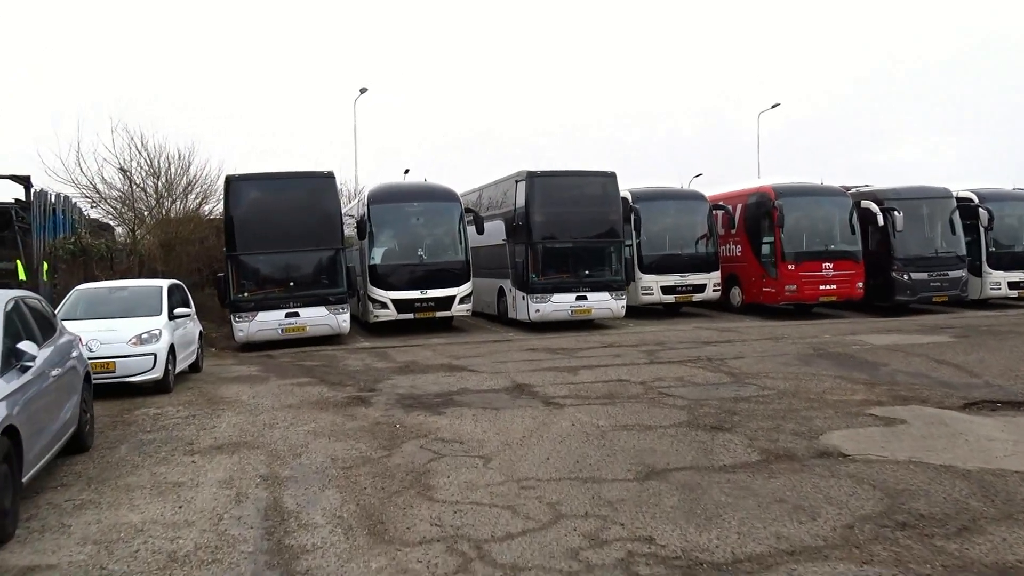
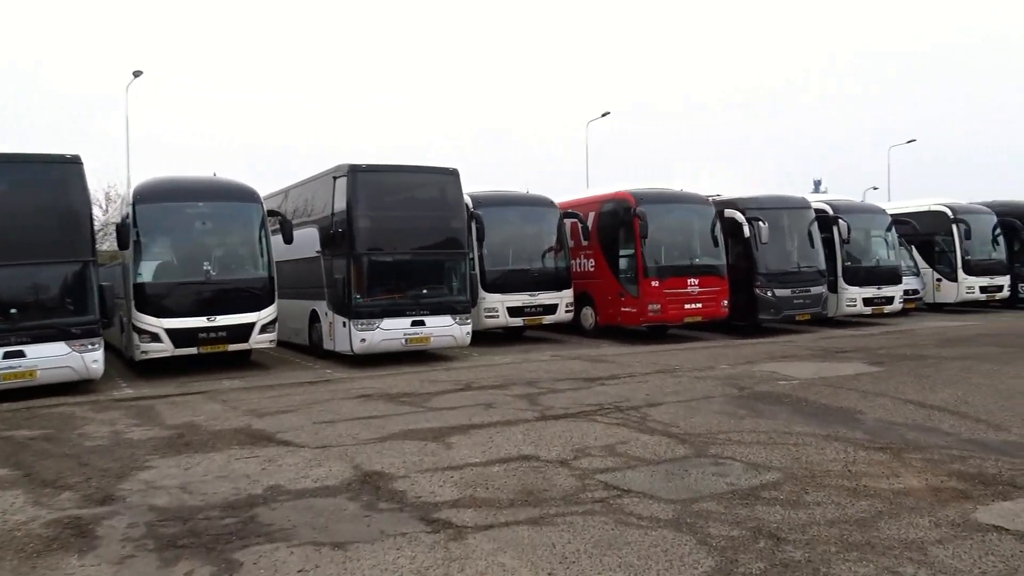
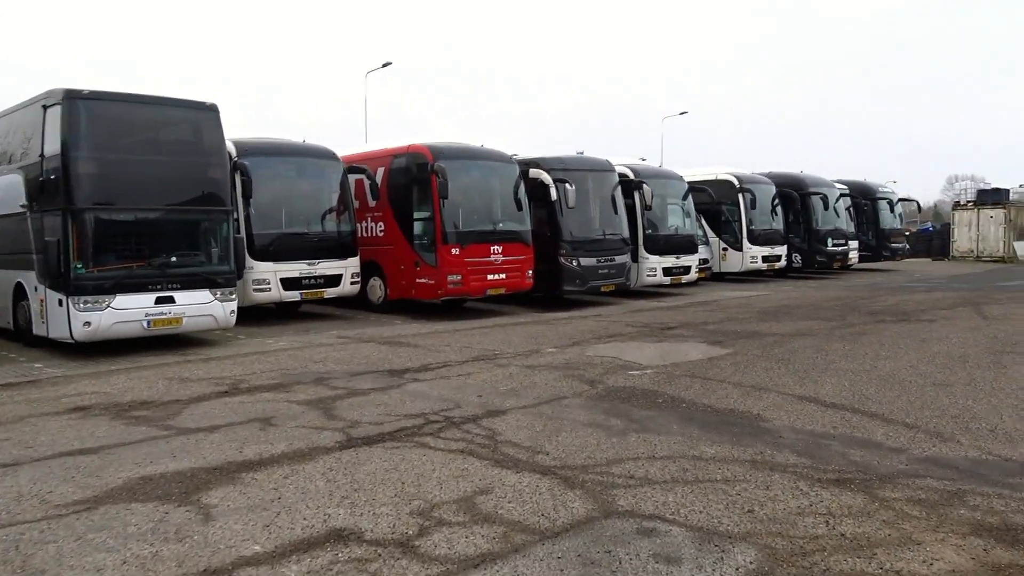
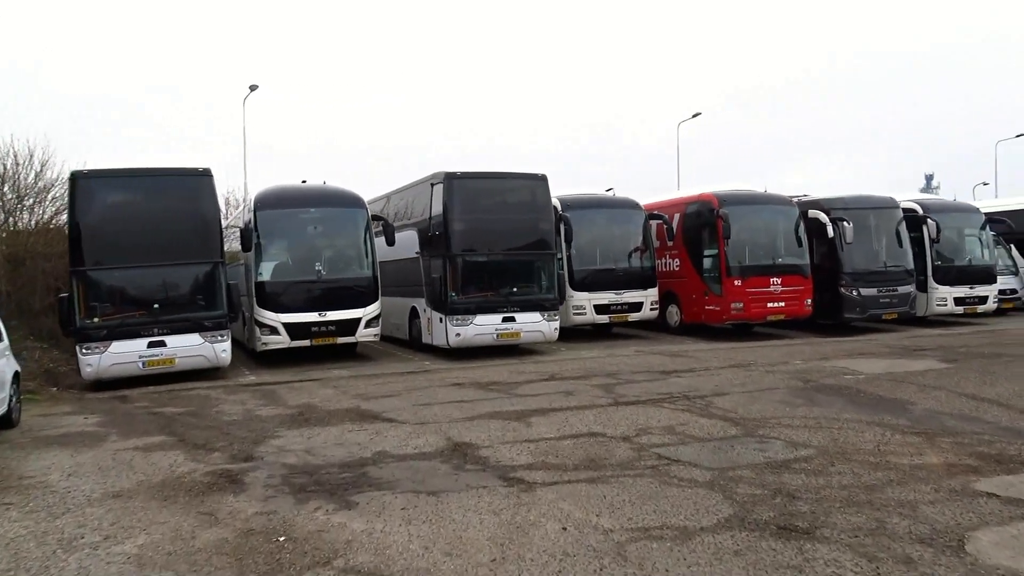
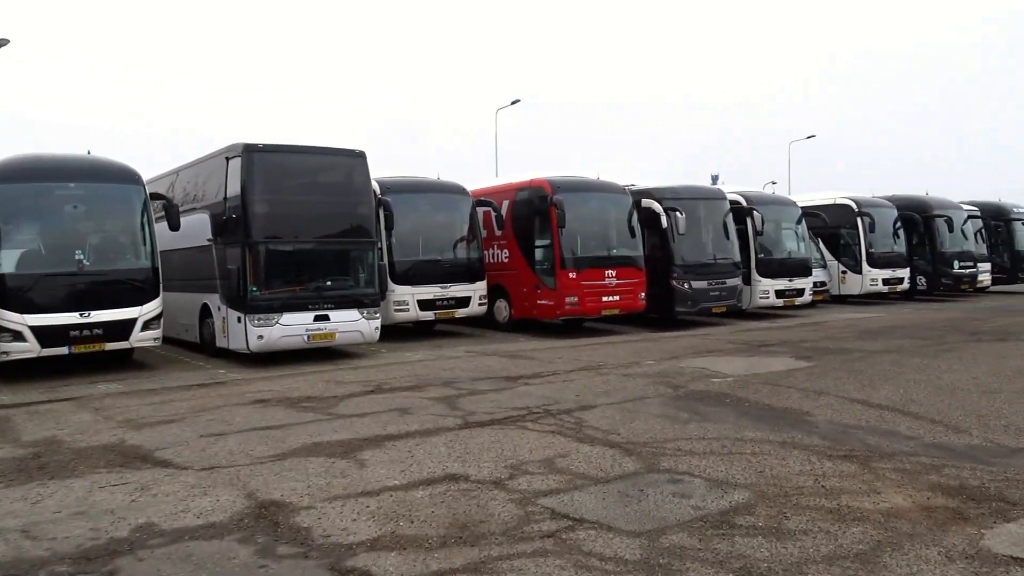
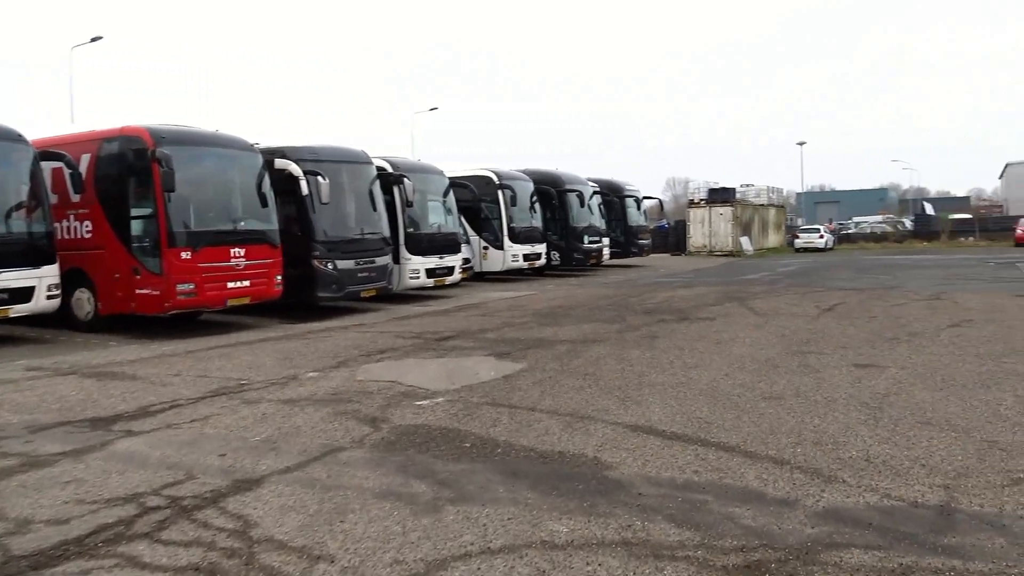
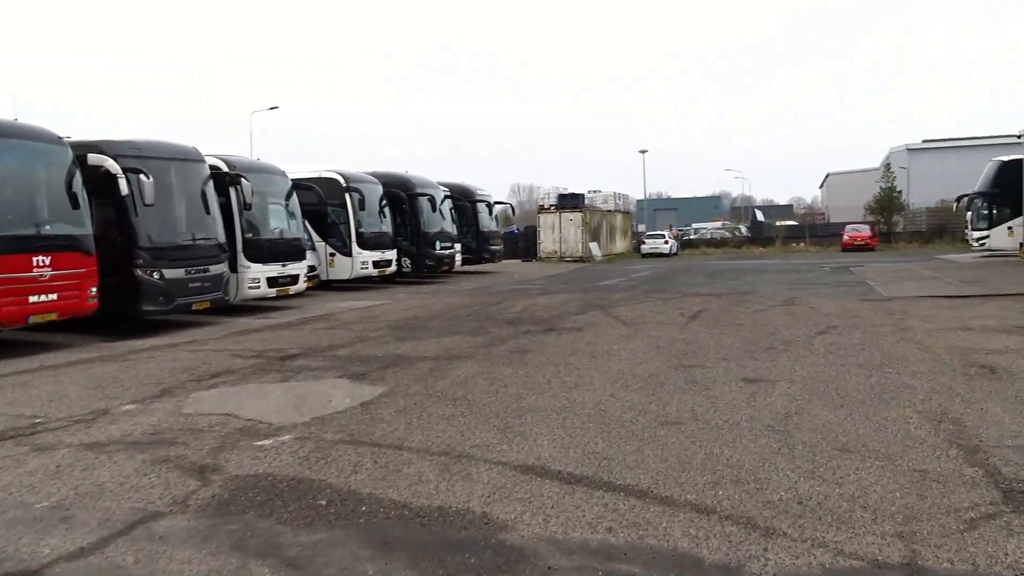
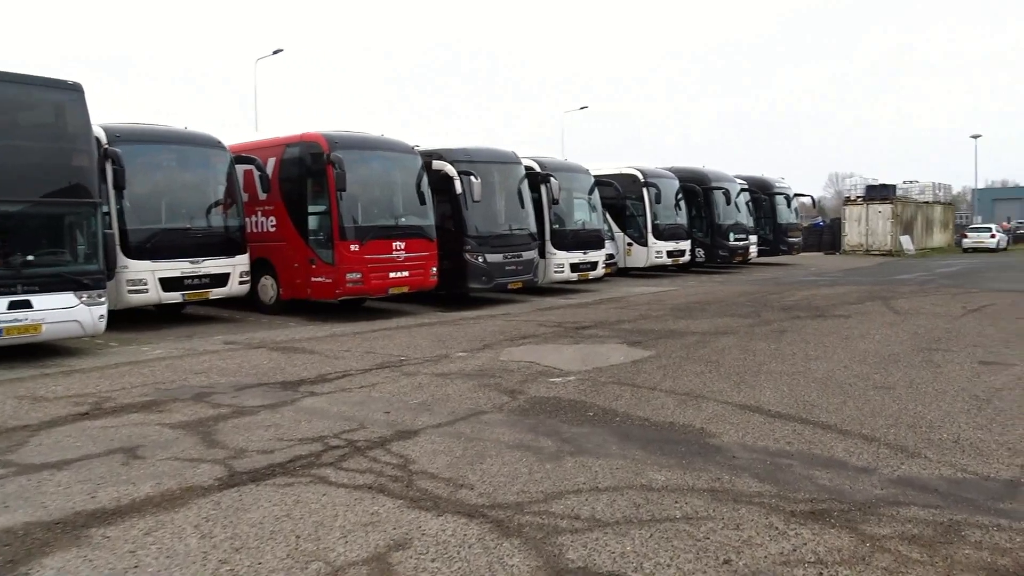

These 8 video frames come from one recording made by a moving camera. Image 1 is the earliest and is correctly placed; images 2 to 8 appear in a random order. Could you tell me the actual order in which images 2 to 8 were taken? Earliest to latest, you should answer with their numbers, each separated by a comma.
4, 2, 5, 3, 8, 6, 7
